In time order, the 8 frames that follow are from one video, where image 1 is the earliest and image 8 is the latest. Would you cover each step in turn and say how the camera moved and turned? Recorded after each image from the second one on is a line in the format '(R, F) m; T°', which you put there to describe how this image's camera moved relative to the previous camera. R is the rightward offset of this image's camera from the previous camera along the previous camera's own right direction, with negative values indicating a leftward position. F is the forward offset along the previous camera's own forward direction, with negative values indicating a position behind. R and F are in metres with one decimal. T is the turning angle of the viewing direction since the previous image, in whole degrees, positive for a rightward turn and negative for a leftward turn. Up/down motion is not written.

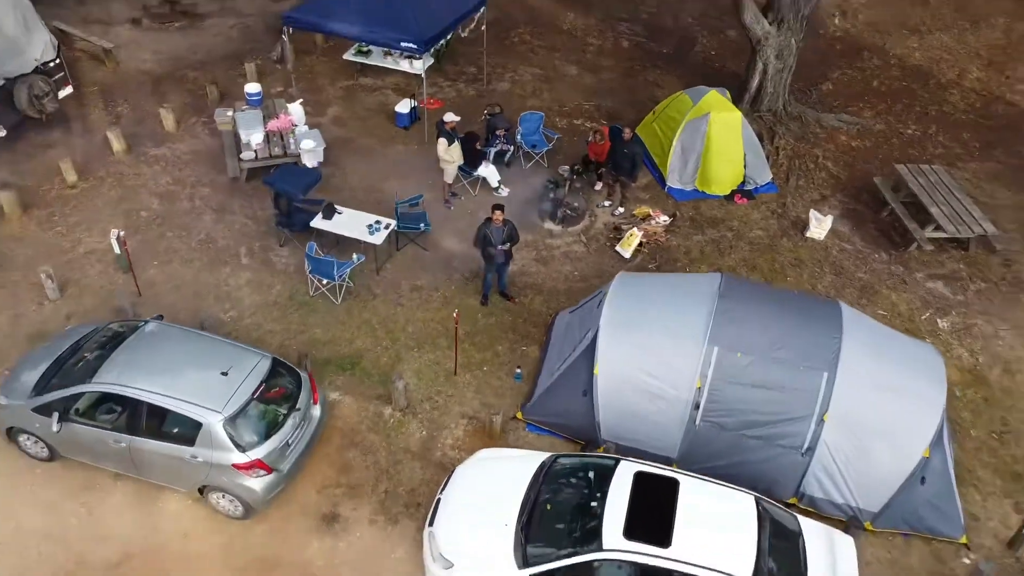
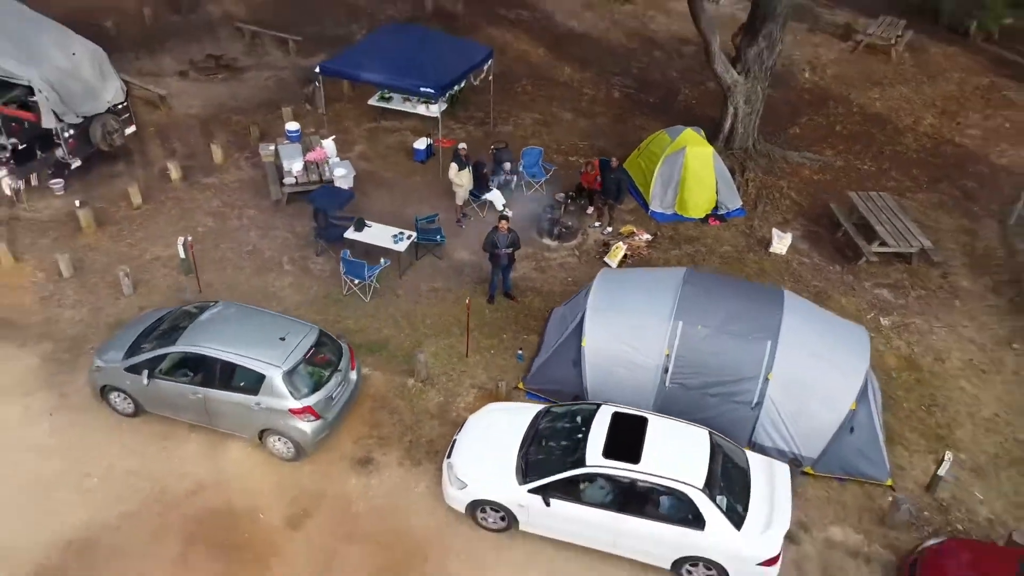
(0.0, -1.1) m; 0°
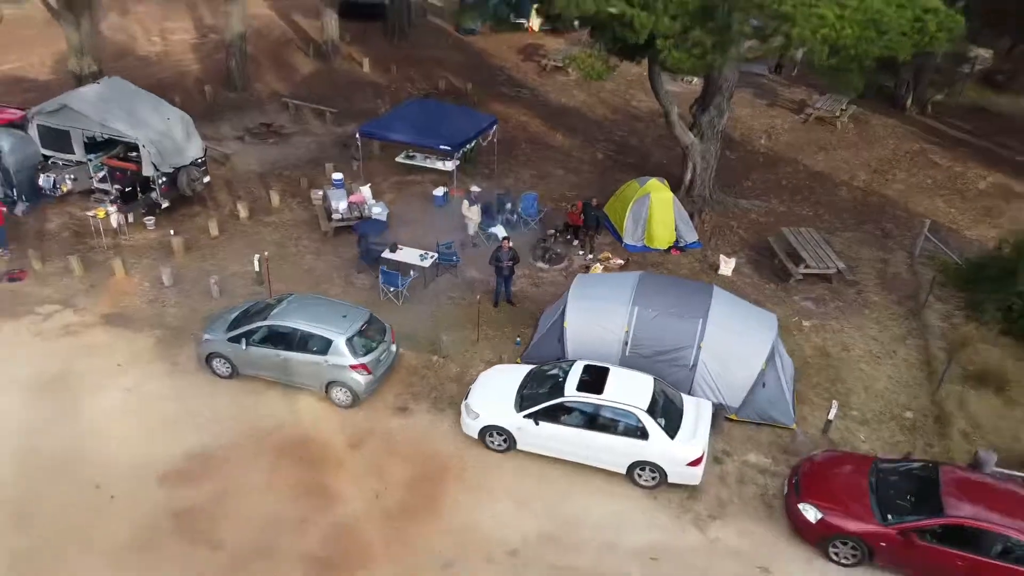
(0.0, -2.0) m; 0°
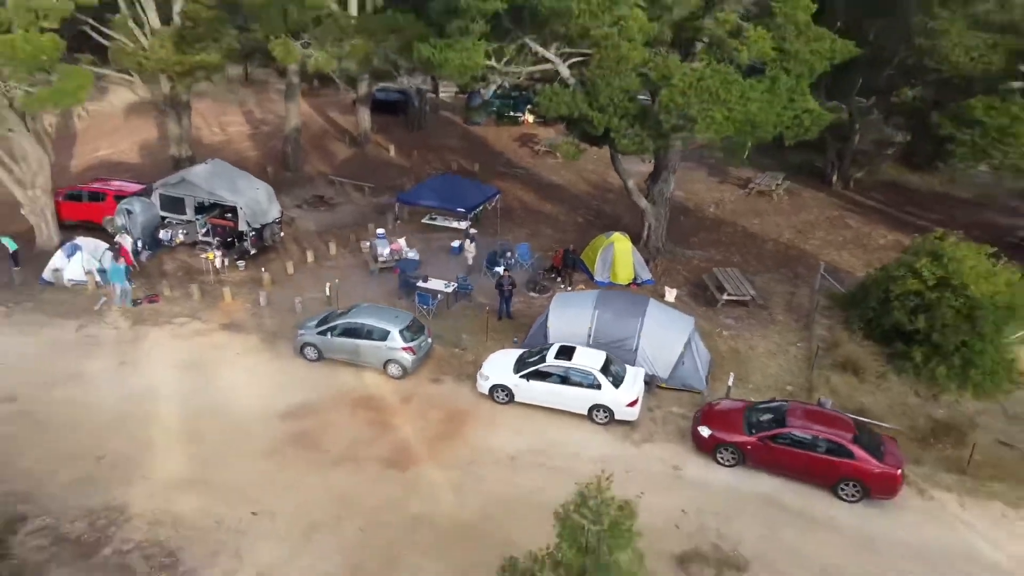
(0.0, -3.5) m; 0°
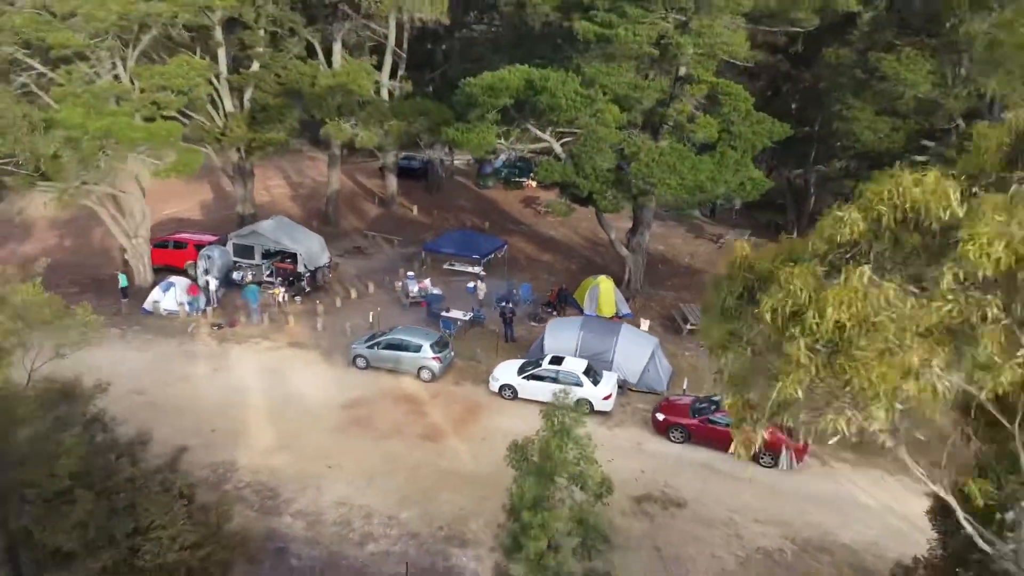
(0.0, -3.4) m; 0°
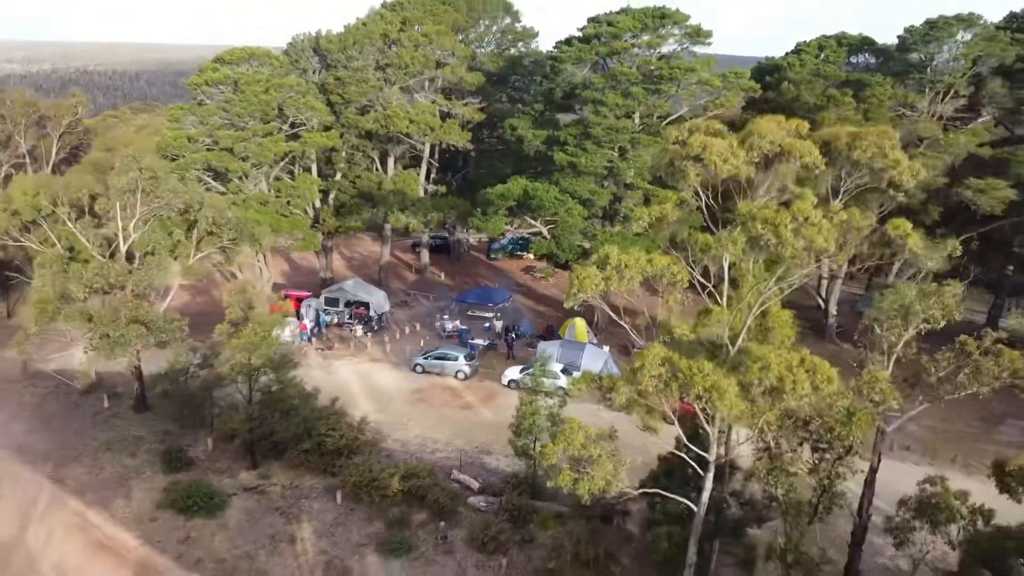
(0.0, -8.2) m; 0°
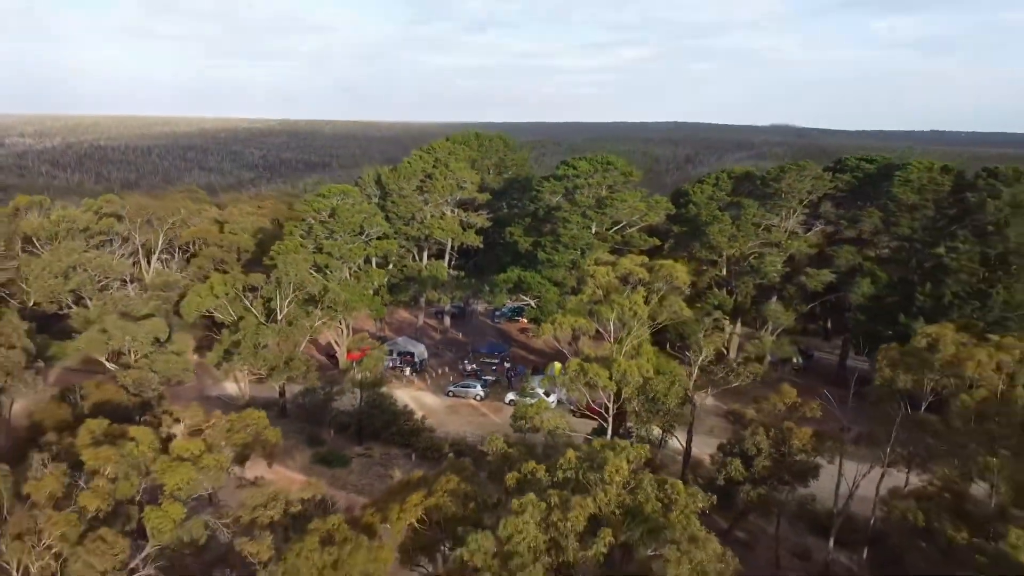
(0.0, -12.4) m; 0°
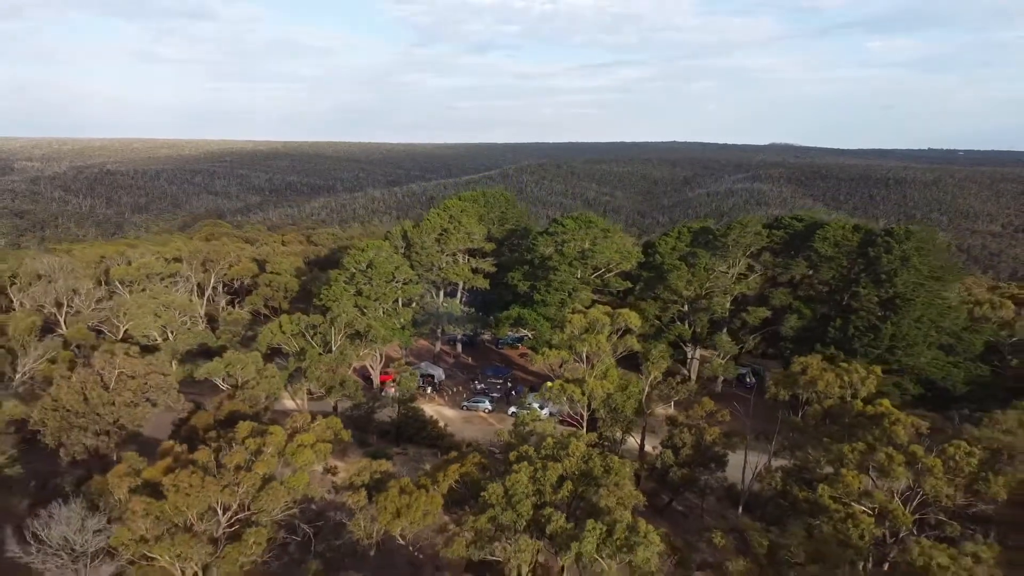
(0.0, -9.1) m; 0°
